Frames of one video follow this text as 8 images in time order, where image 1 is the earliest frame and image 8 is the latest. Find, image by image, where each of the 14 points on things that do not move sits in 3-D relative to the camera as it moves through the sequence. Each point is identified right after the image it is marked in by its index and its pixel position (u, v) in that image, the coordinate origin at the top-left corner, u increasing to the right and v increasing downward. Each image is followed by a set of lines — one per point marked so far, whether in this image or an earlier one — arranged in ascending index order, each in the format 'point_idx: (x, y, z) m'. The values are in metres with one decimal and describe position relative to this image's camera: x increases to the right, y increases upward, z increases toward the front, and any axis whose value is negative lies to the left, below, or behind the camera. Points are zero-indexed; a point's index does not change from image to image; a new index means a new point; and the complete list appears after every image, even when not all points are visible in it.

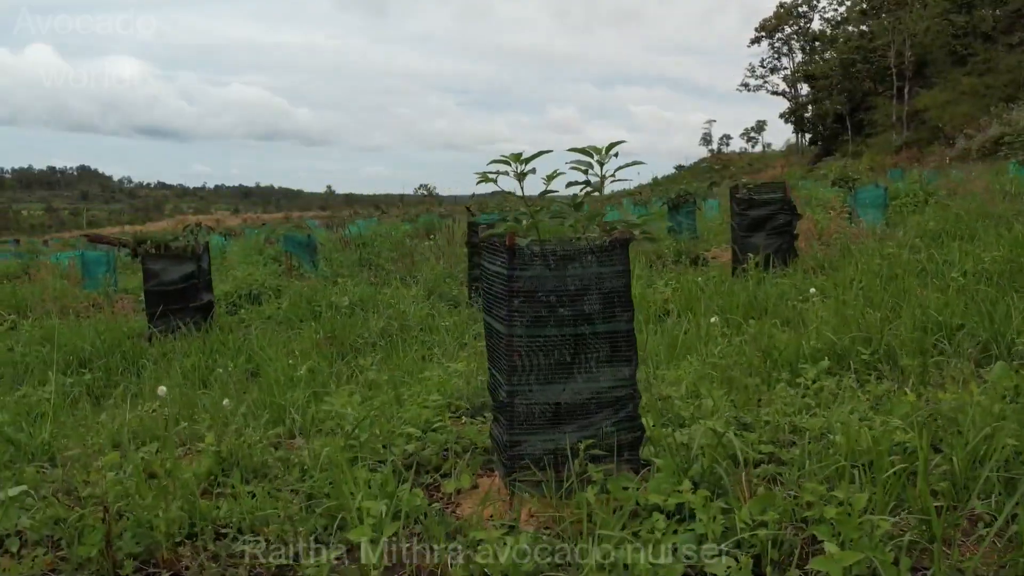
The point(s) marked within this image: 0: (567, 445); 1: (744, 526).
0: (+0.2, -0.5, +2.0) m
1: (+0.6, -0.6, +1.7) m
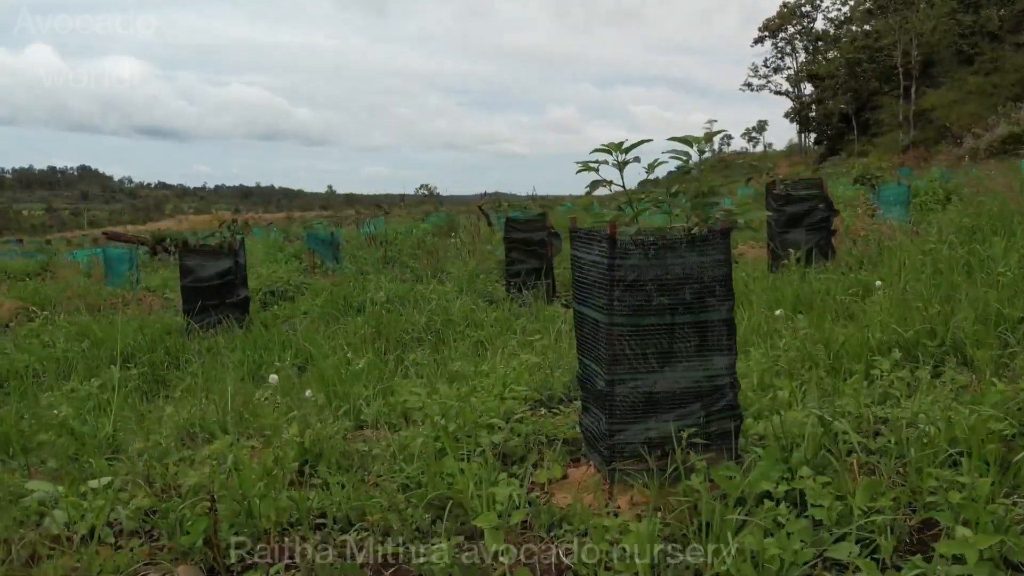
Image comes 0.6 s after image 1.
0: (+0.5, -0.4, +2.0) m
1: (+0.9, -0.6, +1.7) m
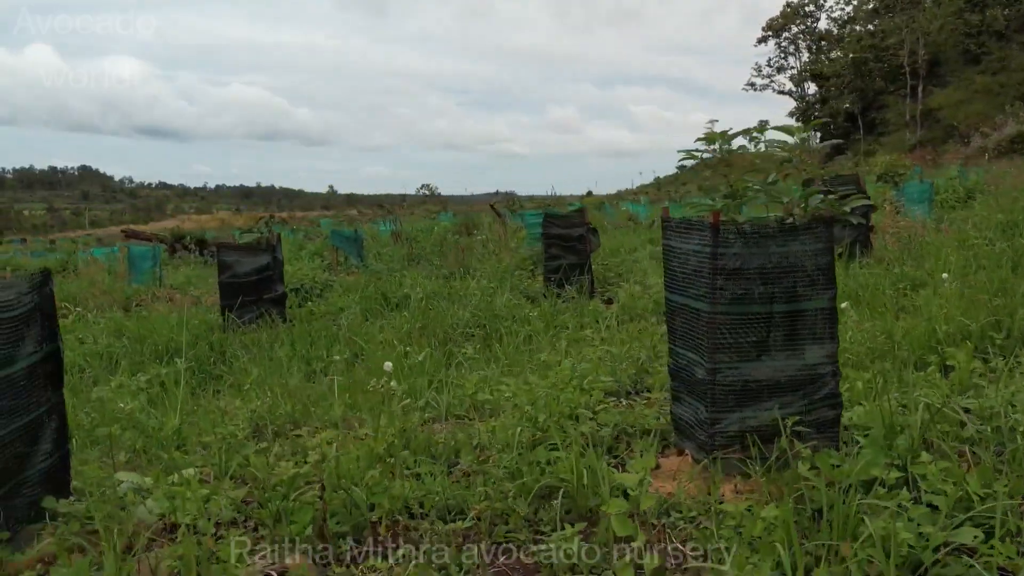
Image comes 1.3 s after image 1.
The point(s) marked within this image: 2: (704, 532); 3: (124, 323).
0: (+0.8, -0.4, +2.0) m
1: (+1.2, -0.5, +1.7) m
2: (+0.5, -0.6, +1.7) m
3: (-3.1, -0.3, +5.4) m
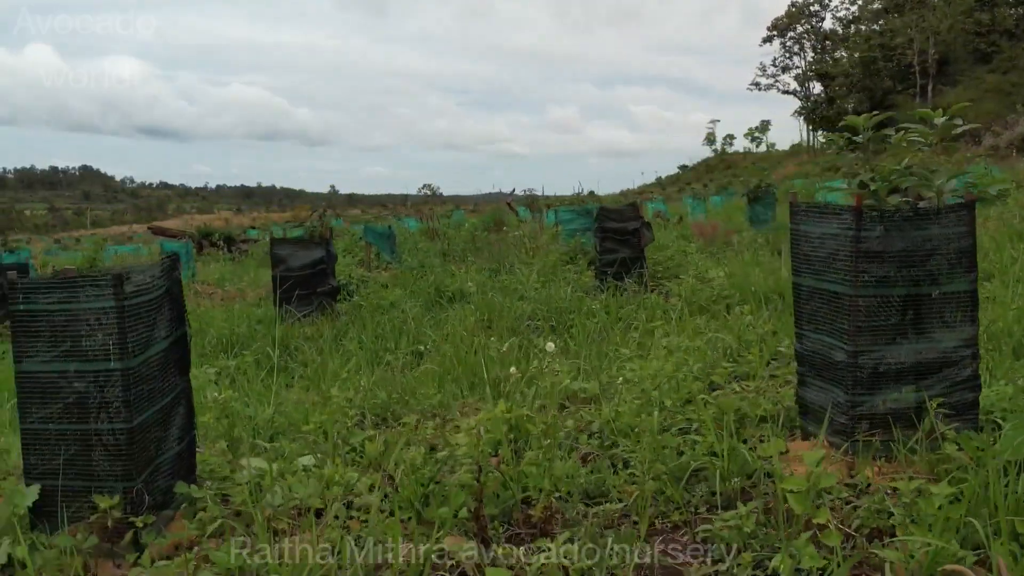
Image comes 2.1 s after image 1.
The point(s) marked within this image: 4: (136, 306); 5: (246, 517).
0: (+1.2, -0.3, +2.0) m
1: (+1.6, -0.5, +1.7) m
2: (+0.9, -0.6, +1.7) m
3: (-2.7, -0.3, +5.4) m
4: (-1.1, -0.1, +2.0) m
5: (-0.8, -0.7, +2.1) m
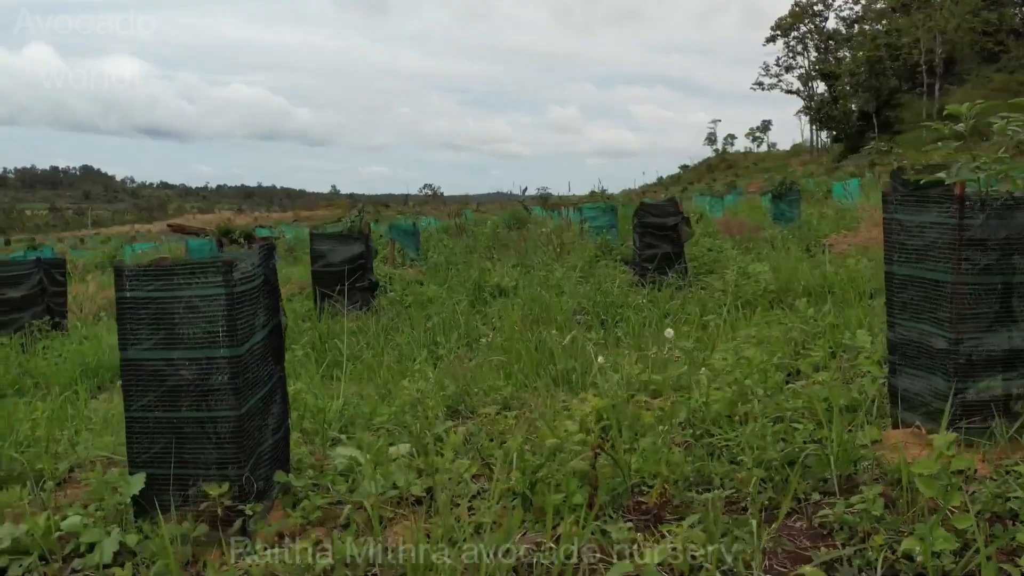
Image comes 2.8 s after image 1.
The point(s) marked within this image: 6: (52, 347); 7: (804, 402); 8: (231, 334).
0: (+1.5, -0.3, +2.0) m
1: (+1.9, -0.4, +1.7) m
2: (+1.2, -0.5, +1.7) m
3: (-2.4, -0.2, +5.4) m
4: (-0.8, 0.0, +2.0) m
5: (-0.5, -0.7, +2.1) m
6: (-3.3, -0.4, +4.8) m
7: (+1.0, -0.4, +2.3) m
8: (-0.8, -0.1, +1.9) m
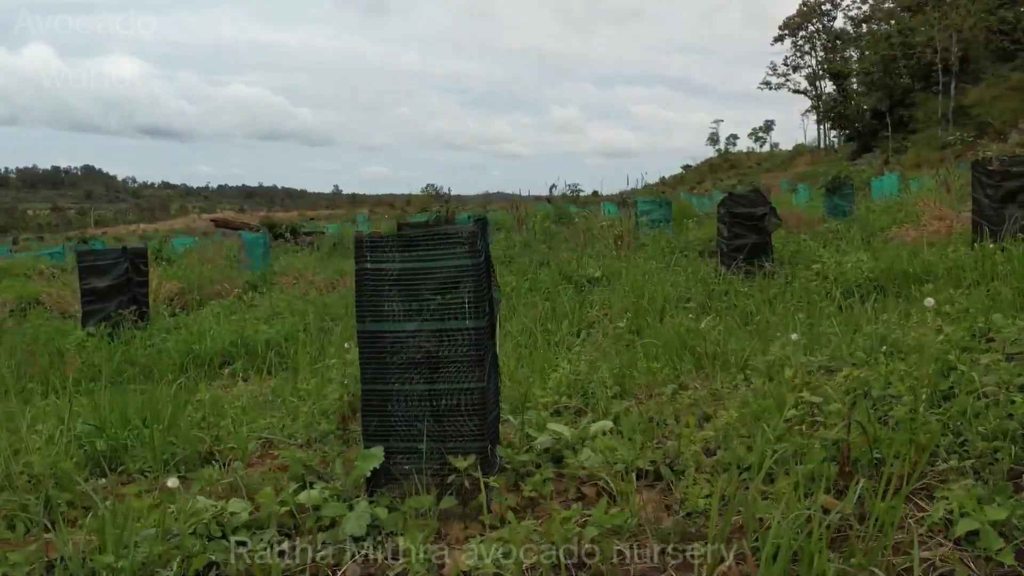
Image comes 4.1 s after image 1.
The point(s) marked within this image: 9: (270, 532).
0: (+2.2, -0.2, +2.0) m
1: (+2.6, -0.4, +1.7) m
2: (+1.9, -0.5, +1.7) m
3: (-1.8, -0.2, +5.4) m
4: (-0.1, +0.1, +2.0) m
5: (+0.2, -0.6, +2.1) m
6: (-2.6, -0.4, +4.8) m
7: (+1.7, -0.3, +2.3) m
8: (-0.1, 0.0, +1.9) m
9: (-0.7, -0.7, +1.9) m
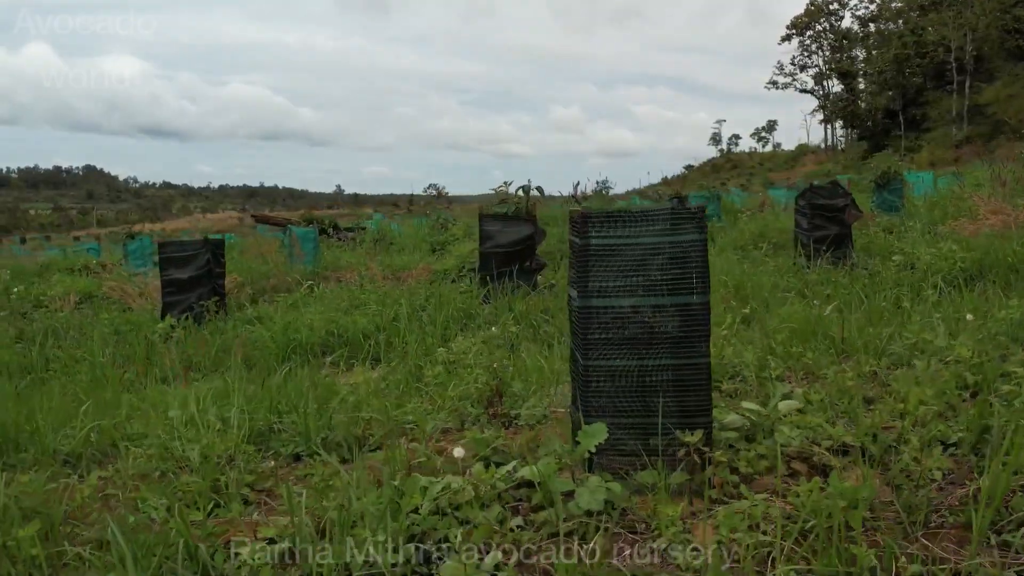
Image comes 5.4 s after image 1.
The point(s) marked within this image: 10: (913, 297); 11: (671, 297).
0: (+2.8, -0.2, +2.0) m
1: (+3.2, -0.3, +1.7) m
2: (+2.5, -0.4, +1.7) m
3: (-1.1, -0.1, +5.4) m
4: (+0.5, +0.1, +2.0) m
5: (+0.8, -0.5, +2.1) m
6: (-2.0, -0.3, +4.8) m
7: (+2.3, -0.2, +2.3) m
8: (+0.5, 0.0, +1.9) m
9: (0.0, -0.6, +1.9) m
10: (+2.4, 0.0, +4.0) m
11: (+0.4, 0.0, +1.9) m
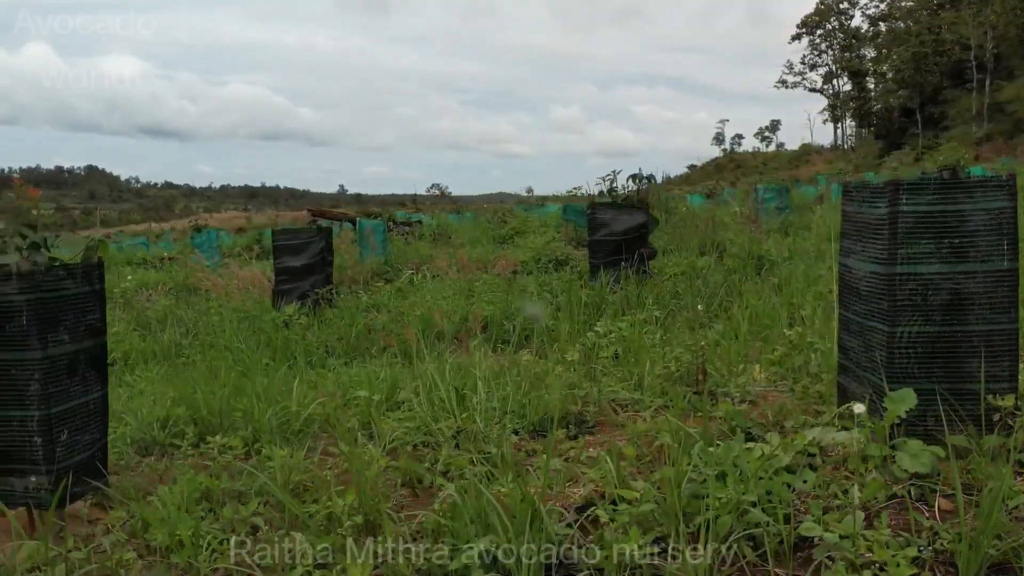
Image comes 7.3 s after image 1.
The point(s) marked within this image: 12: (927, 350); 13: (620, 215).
0: (+3.7, -0.1, +2.1) m
1: (+4.1, -0.2, +1.8) m
2: (+3.4, -0.3, +1.8) m
3: (-0.3, 0.0, +5.4) m
4: (+1.4, +0.2, +2.0) m
5: (+1.7, -0.4, +2.1) m
6: (-1.1, -0.2, +4.8) m
7: (+3.2, -0.1, +2.3) m
8: (+1.4, +0.1, +1.9) m
9: (+0.9, -0.5, +1.9) m
10: (+3.2, +0.1, +4.0) m
11: (+1.3, +0.1, +2.0) m
12: (+1.2, -0.2, +2.0) m
13: (+0.8, +0.6, +5.1) m
